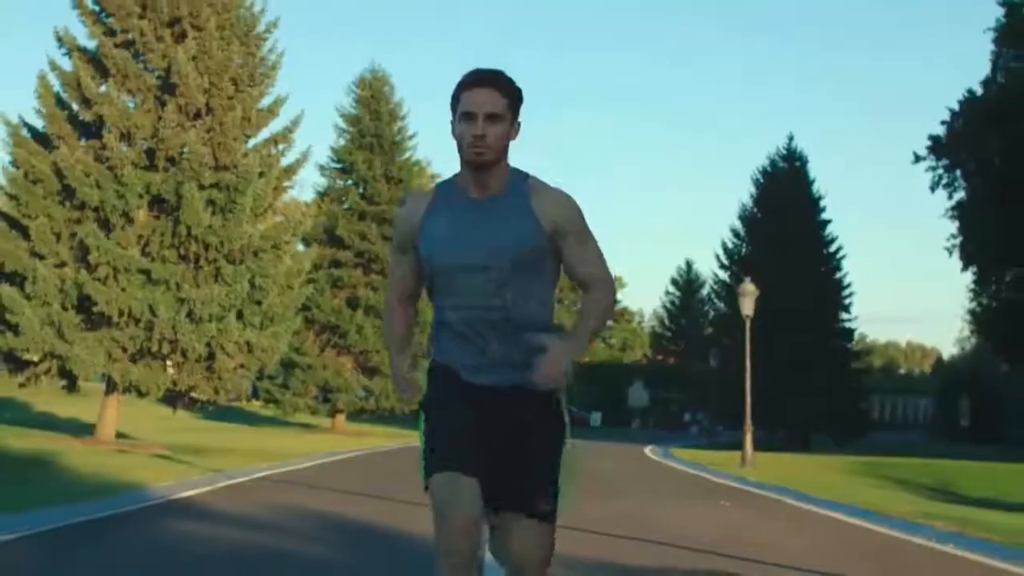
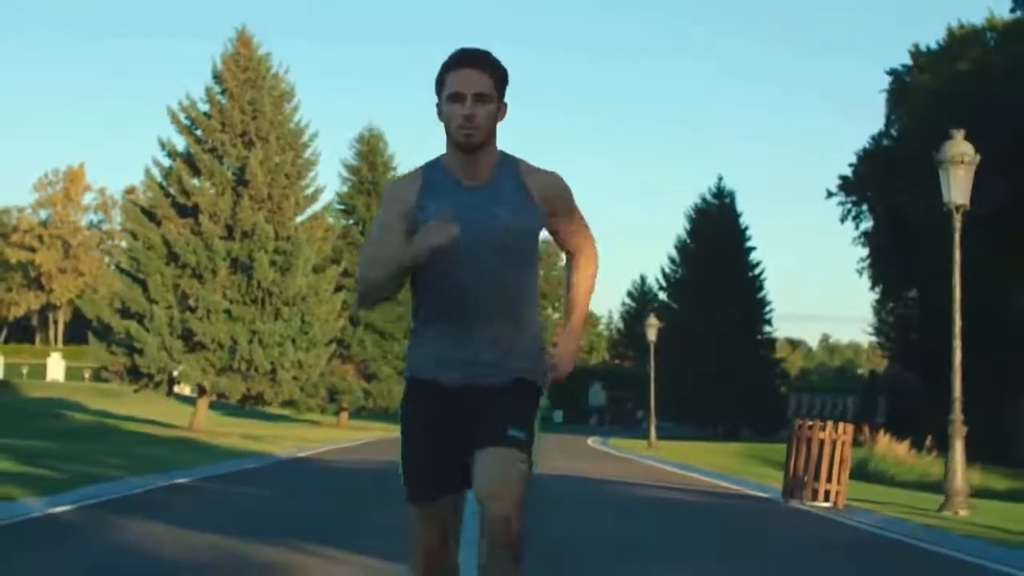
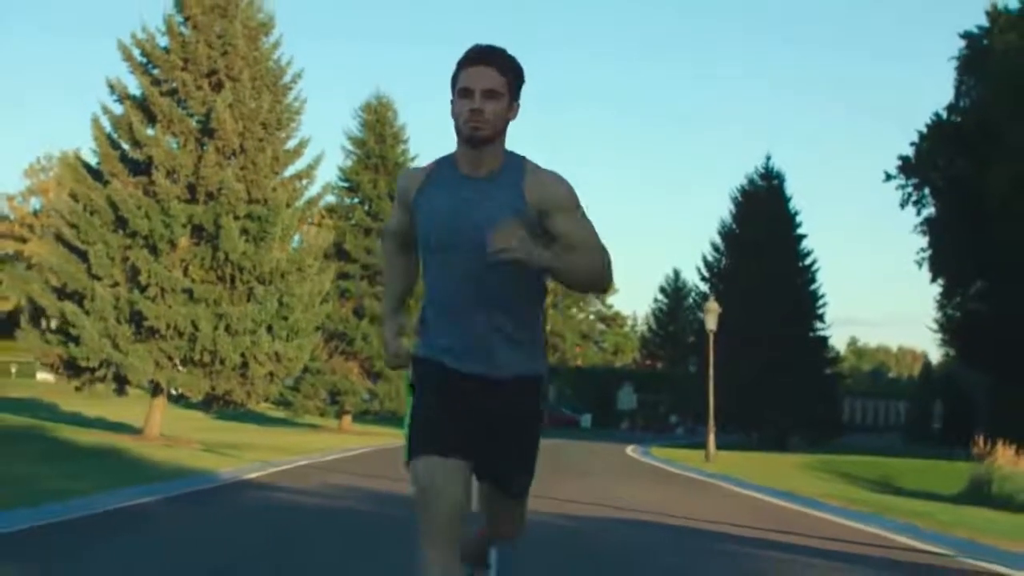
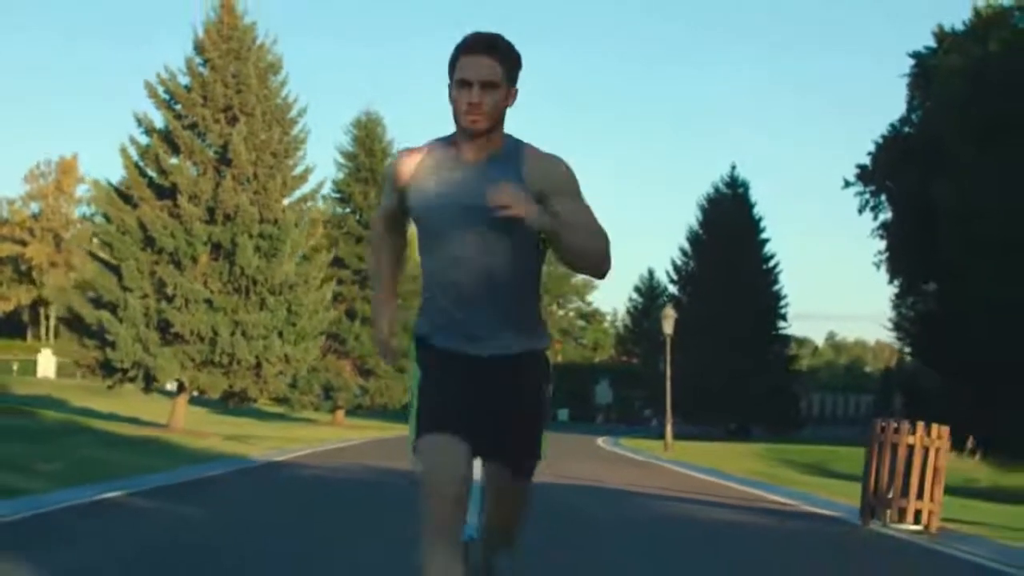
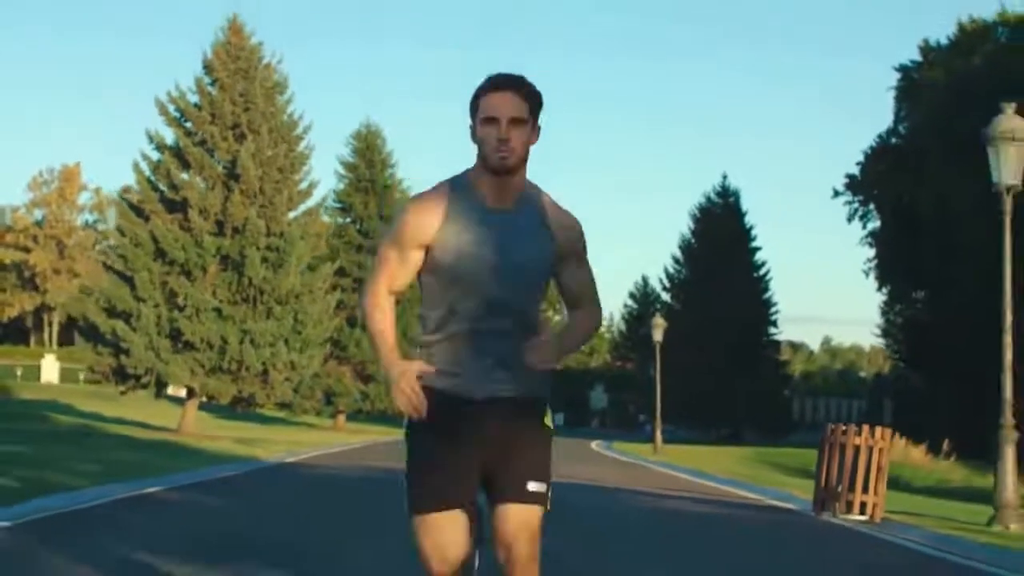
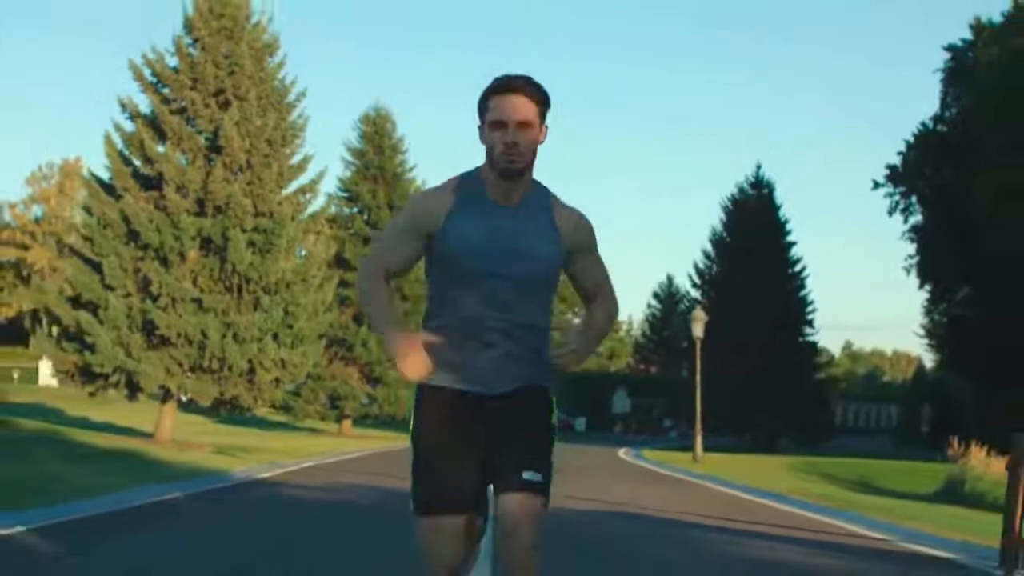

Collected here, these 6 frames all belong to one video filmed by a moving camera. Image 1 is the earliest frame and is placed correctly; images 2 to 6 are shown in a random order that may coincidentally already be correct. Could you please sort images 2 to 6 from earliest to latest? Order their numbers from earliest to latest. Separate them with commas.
3, 6, 4, 5, 2
